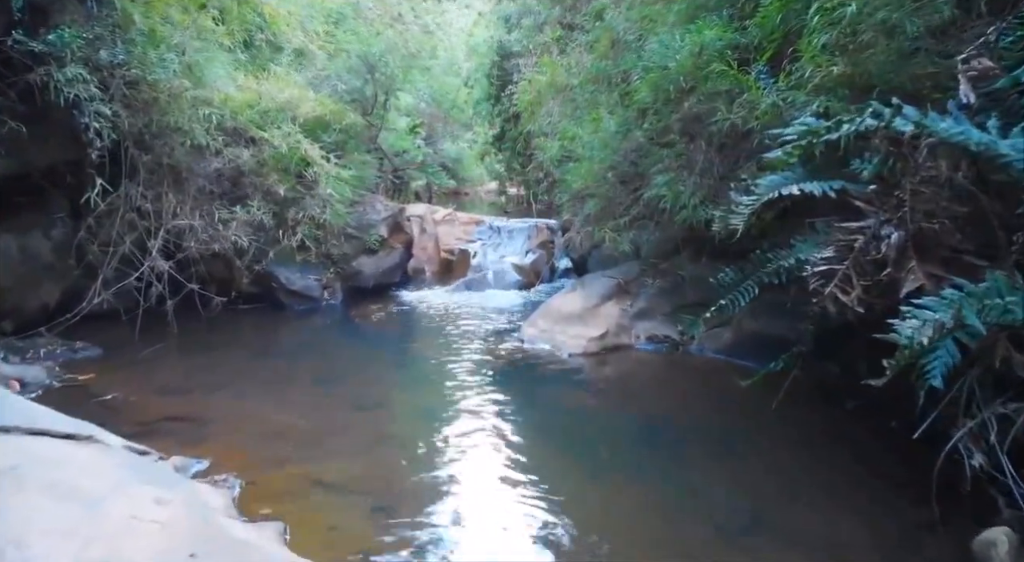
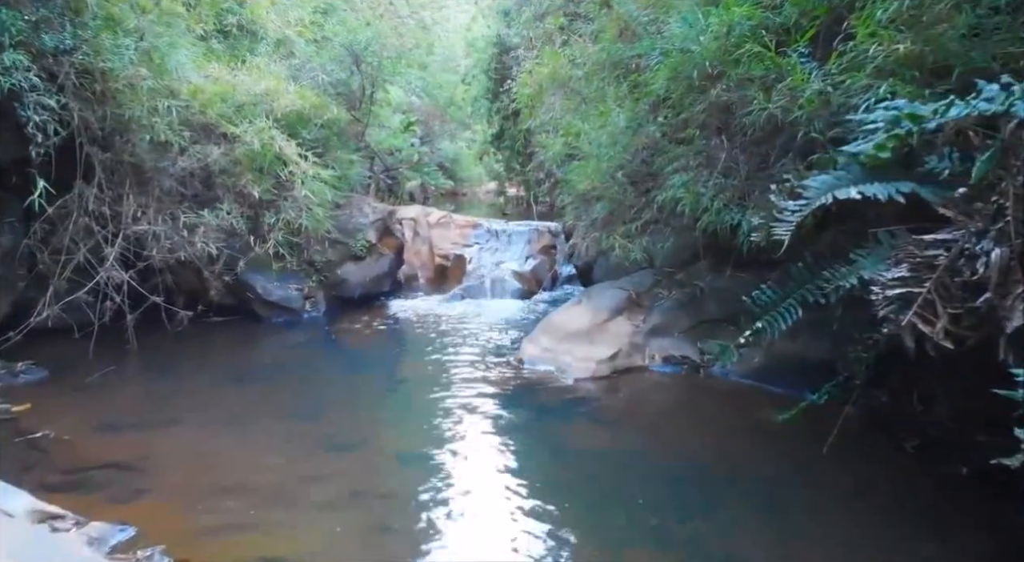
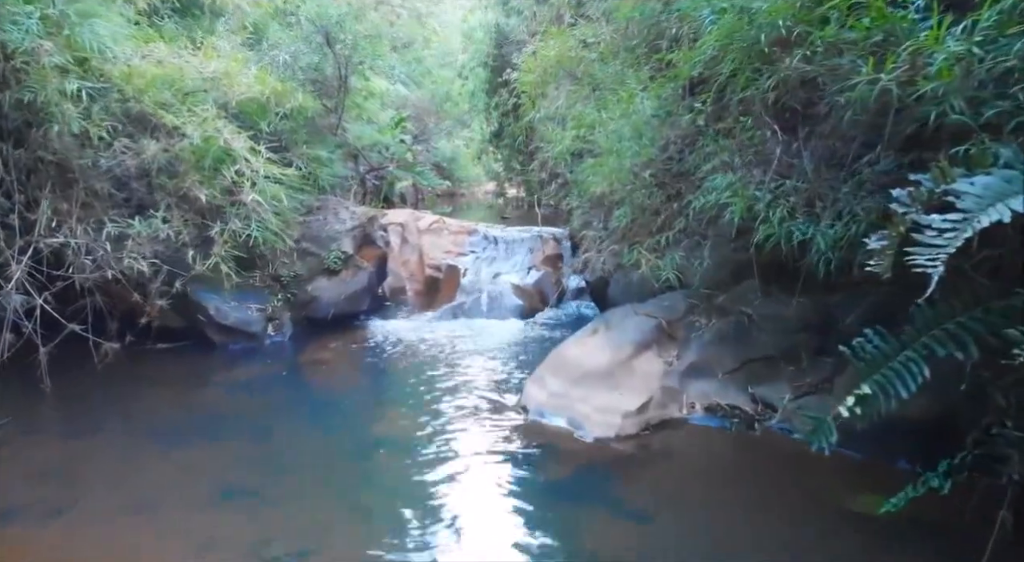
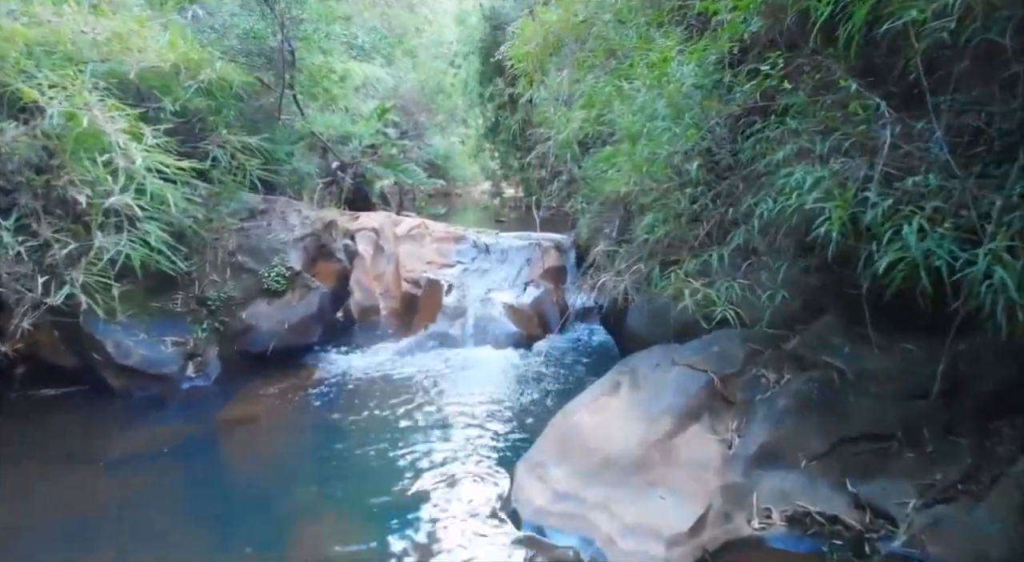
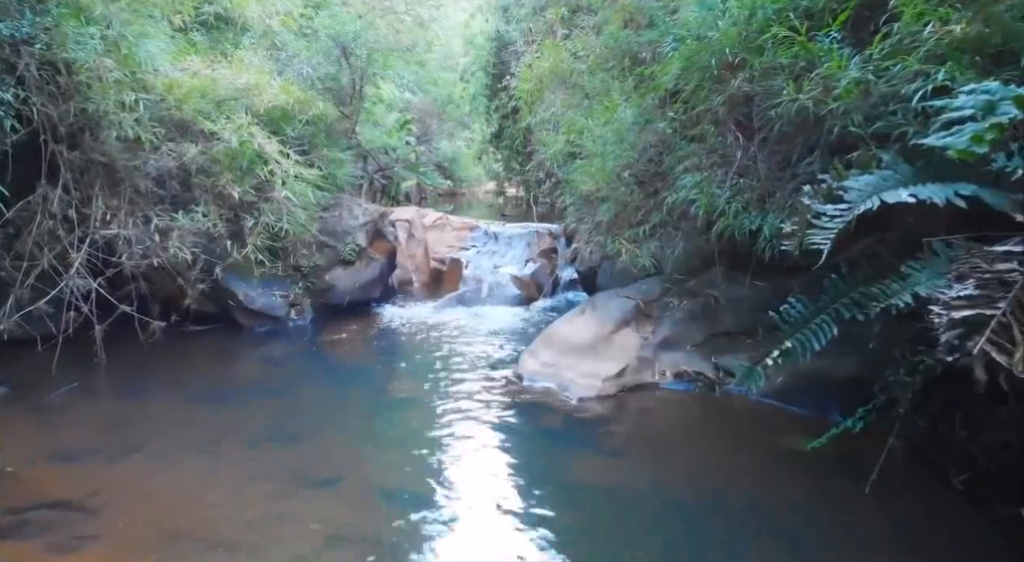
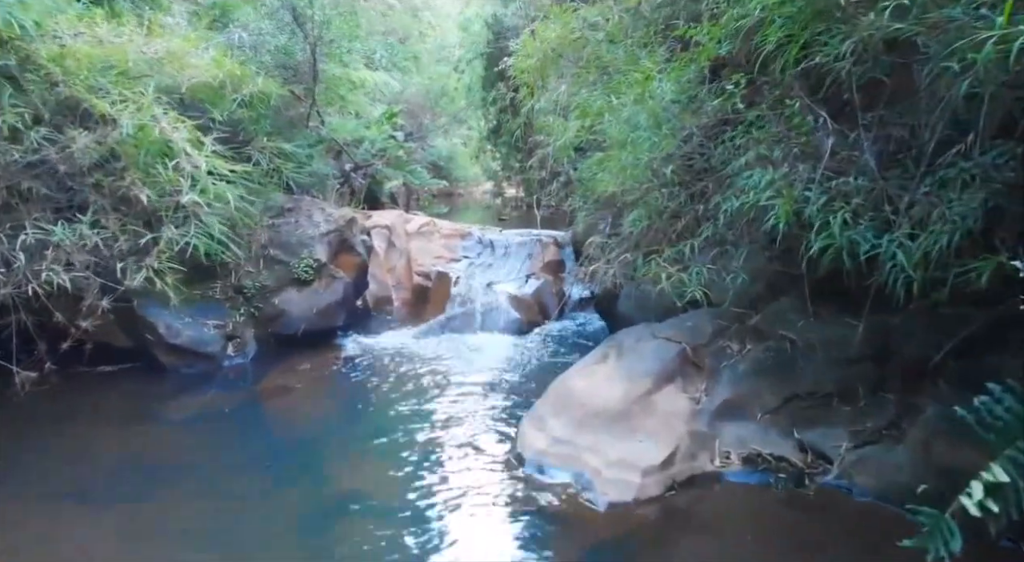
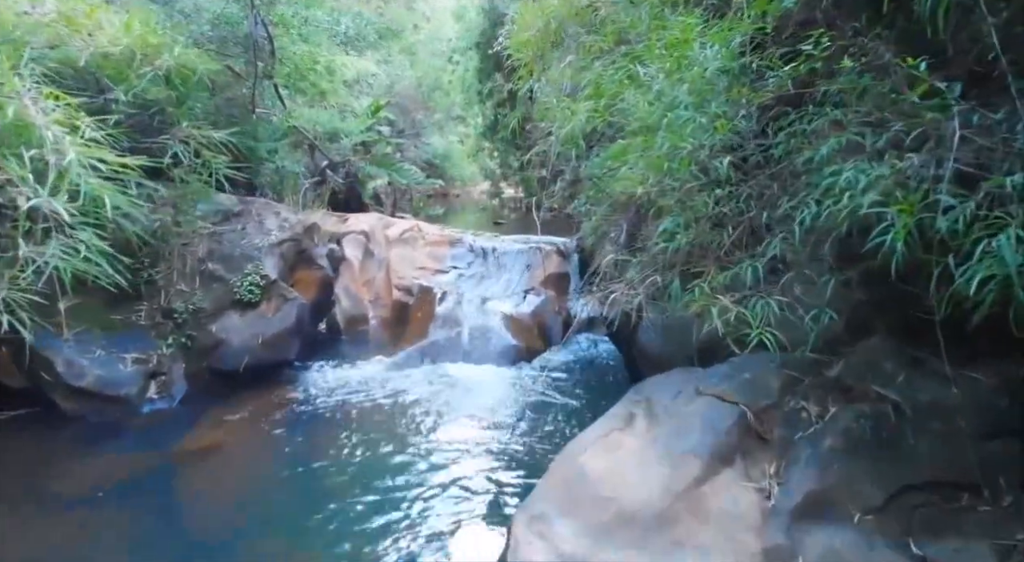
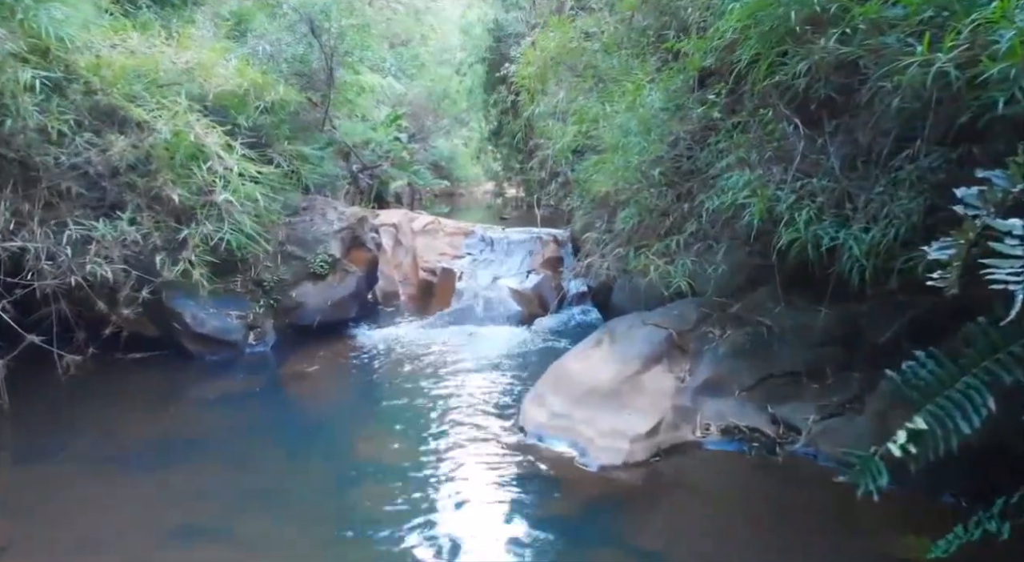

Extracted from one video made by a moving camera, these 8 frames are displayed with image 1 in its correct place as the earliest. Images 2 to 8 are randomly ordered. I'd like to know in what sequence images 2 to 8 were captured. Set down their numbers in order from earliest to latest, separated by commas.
2, 5, 3, 8, 6, 4, 7
